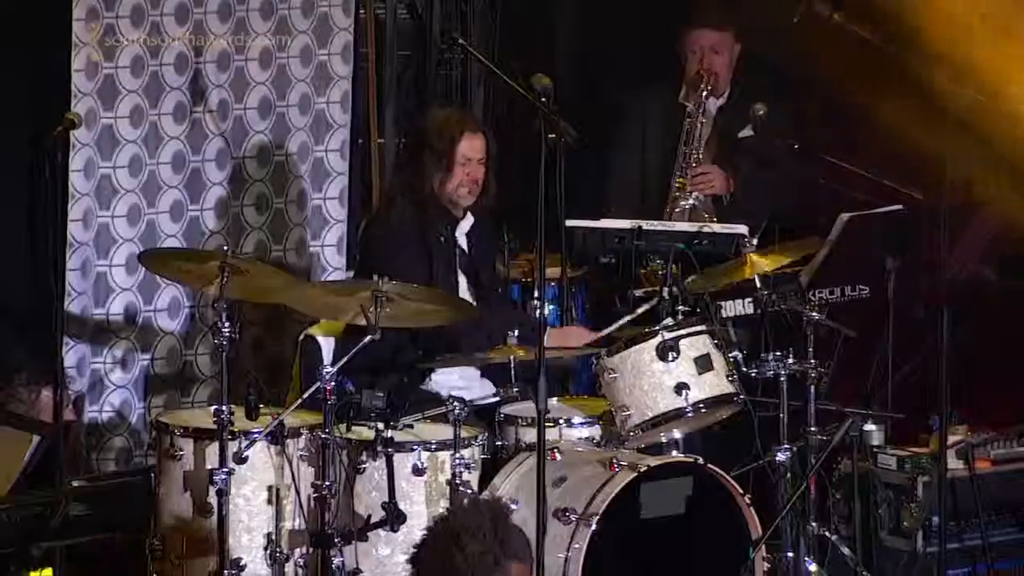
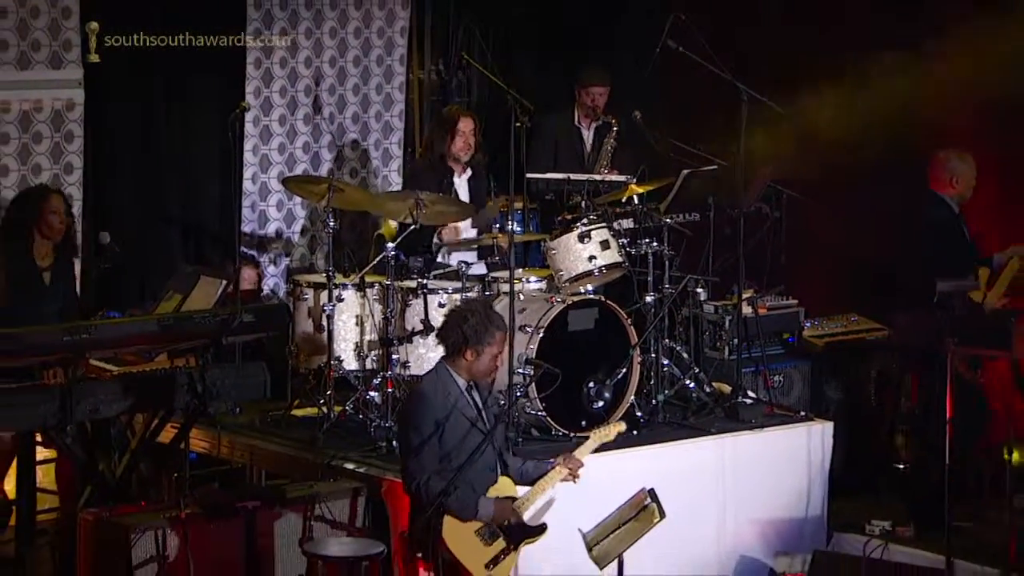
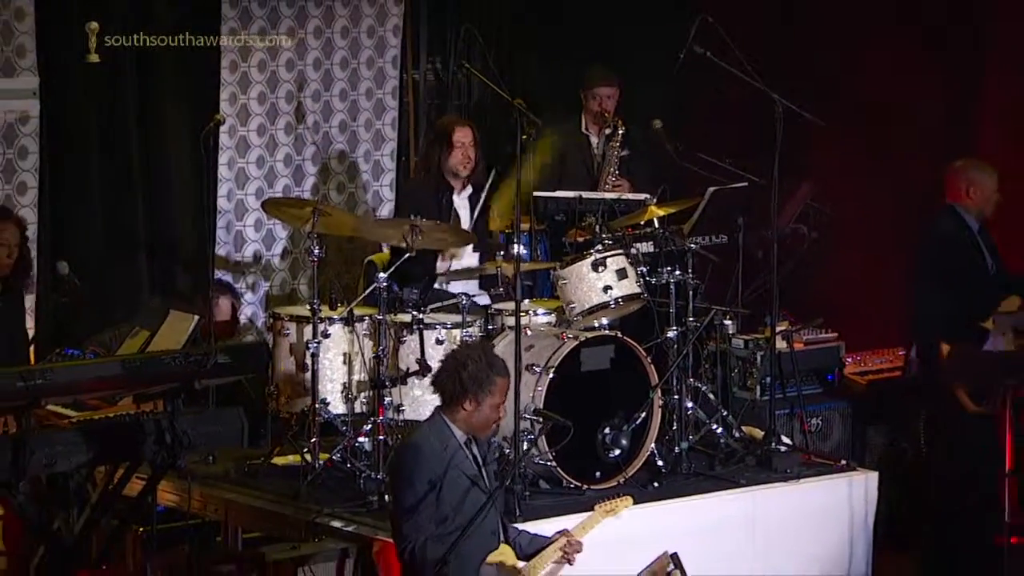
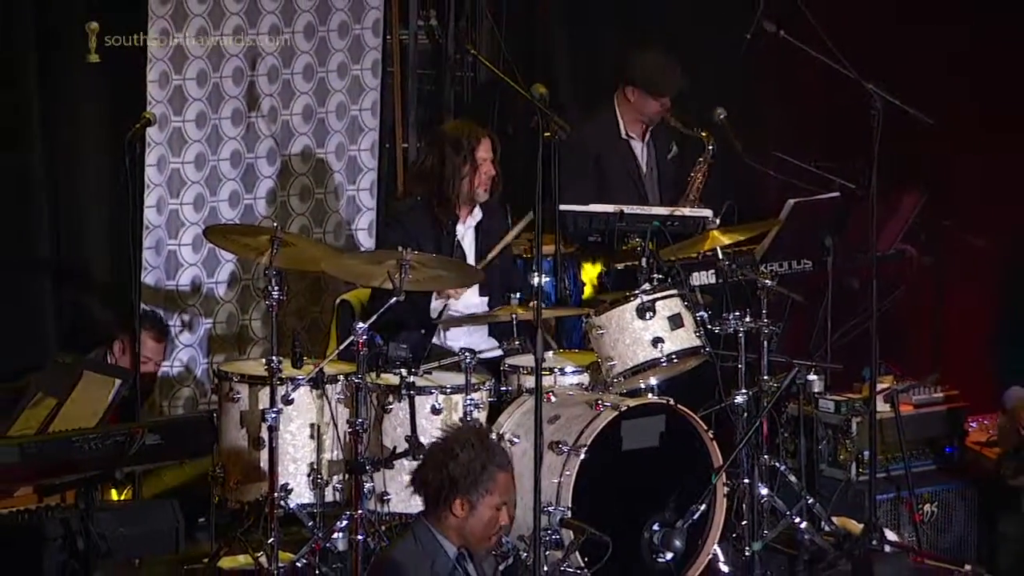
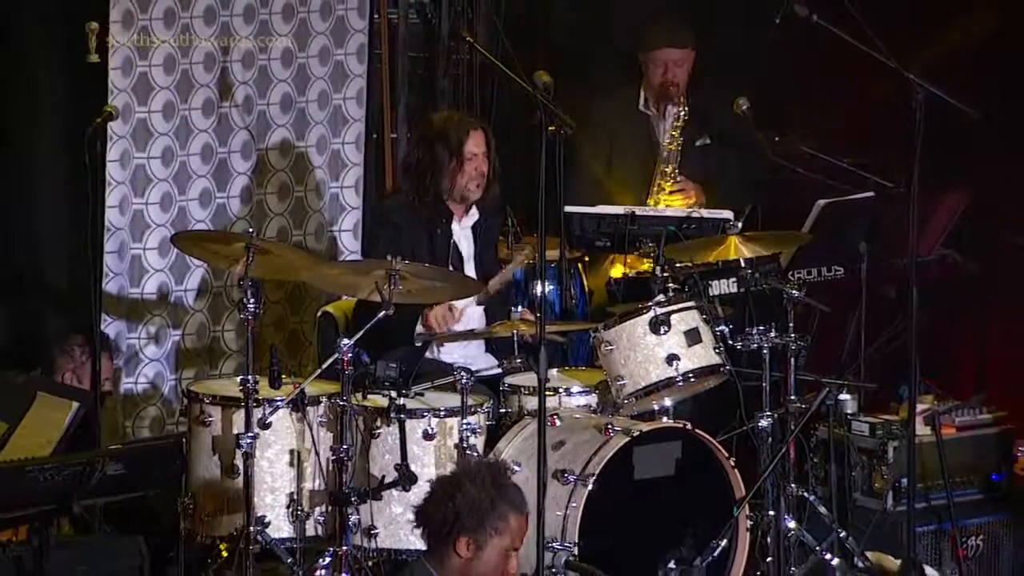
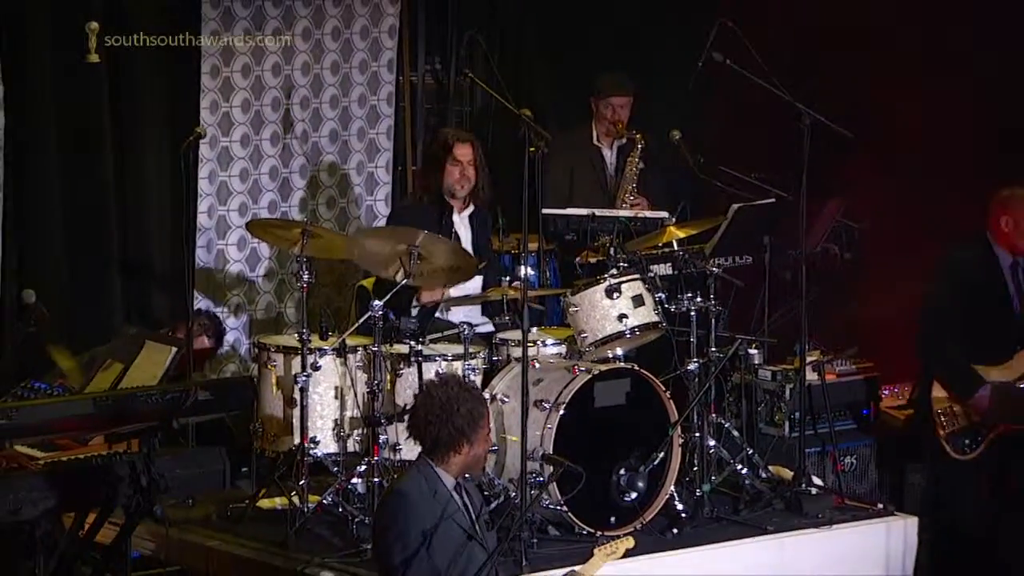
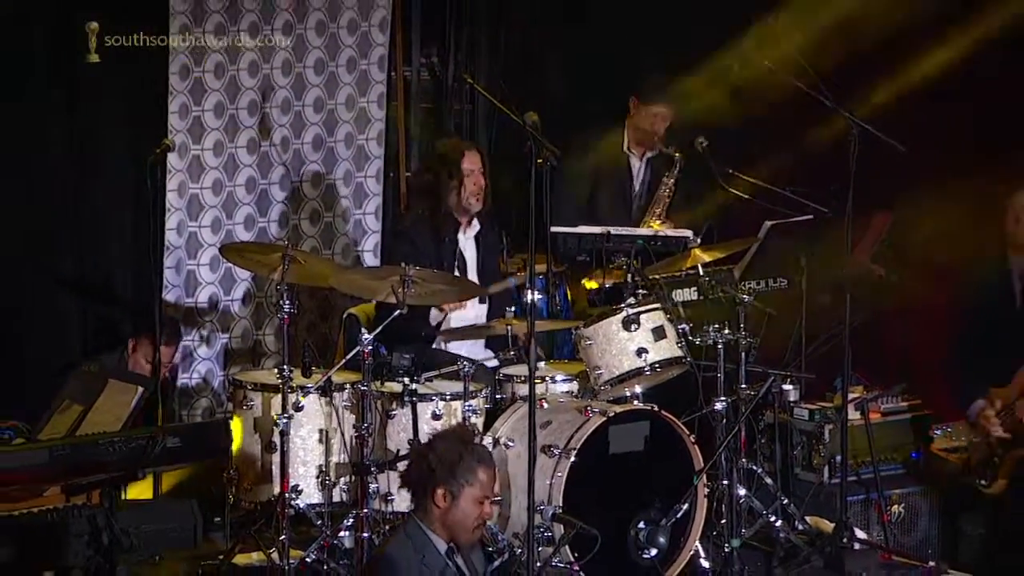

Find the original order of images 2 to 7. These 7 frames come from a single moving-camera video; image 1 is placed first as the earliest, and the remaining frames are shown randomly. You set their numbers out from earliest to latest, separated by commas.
5, 4, 7, 6, 3, 2
